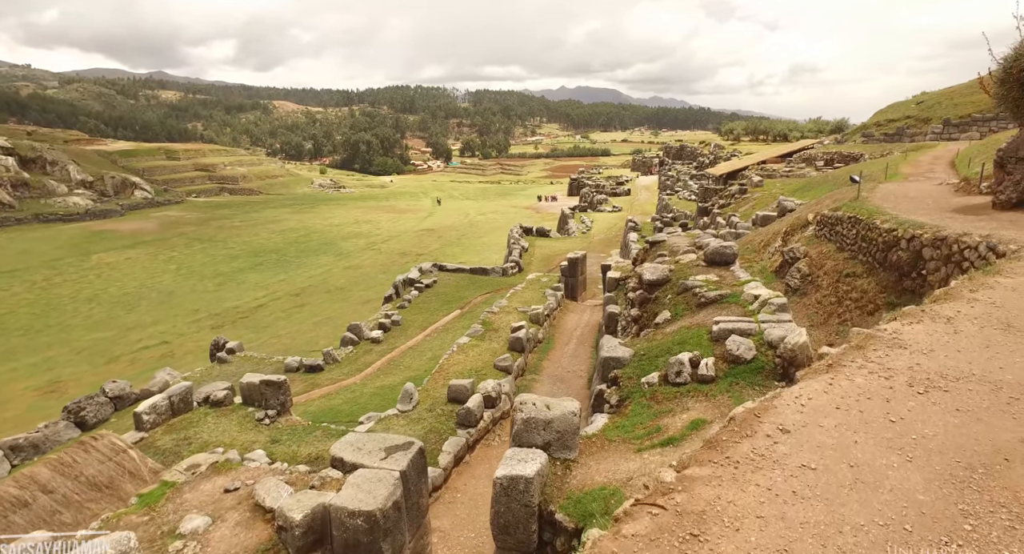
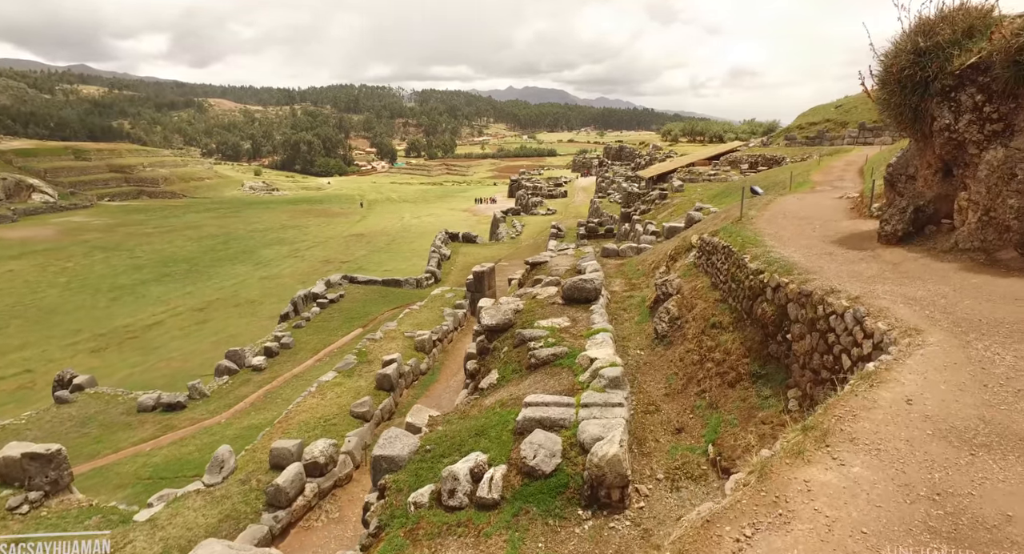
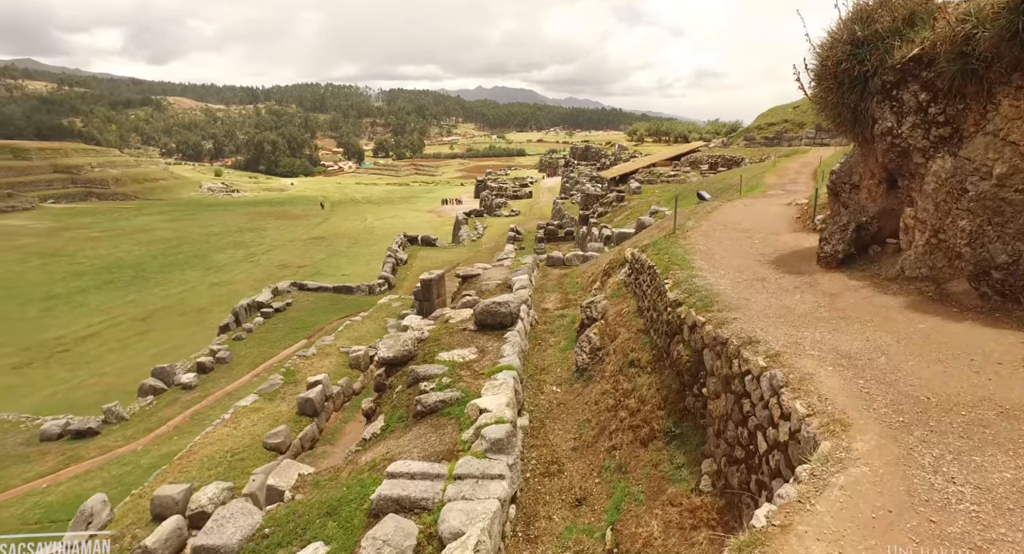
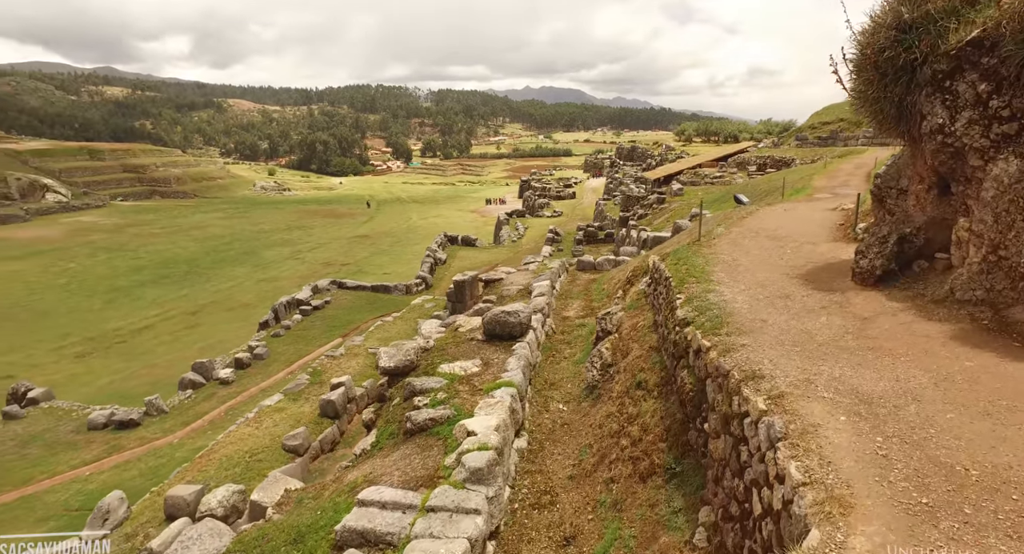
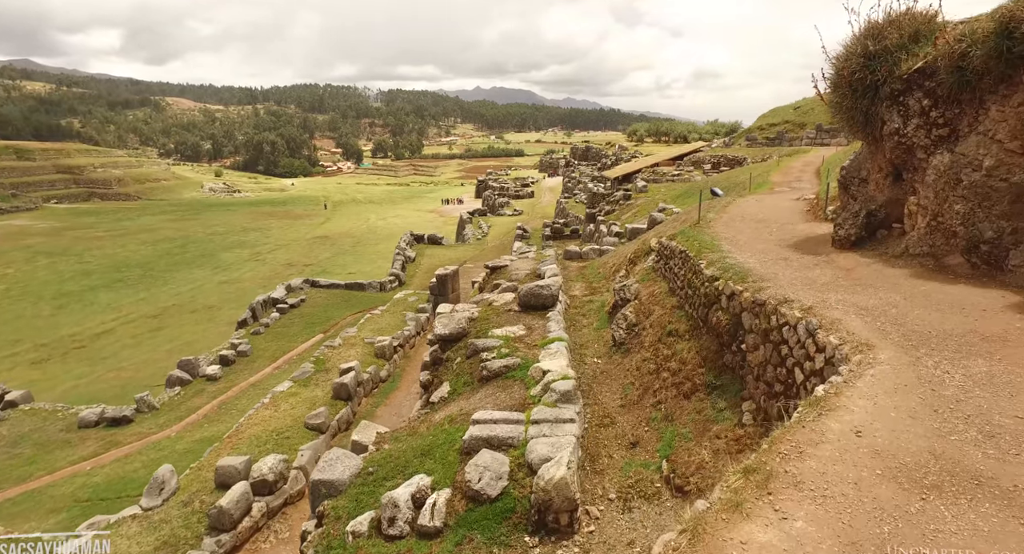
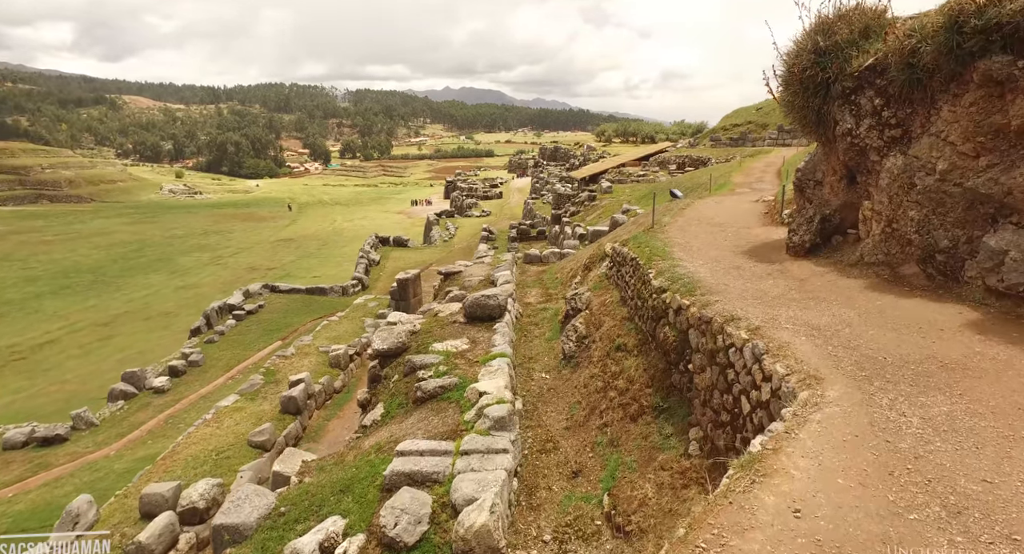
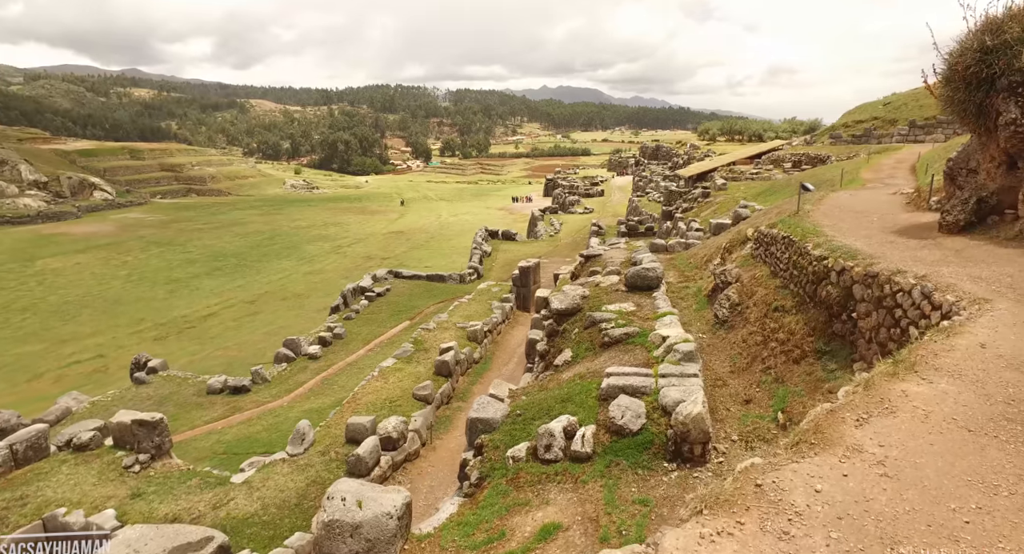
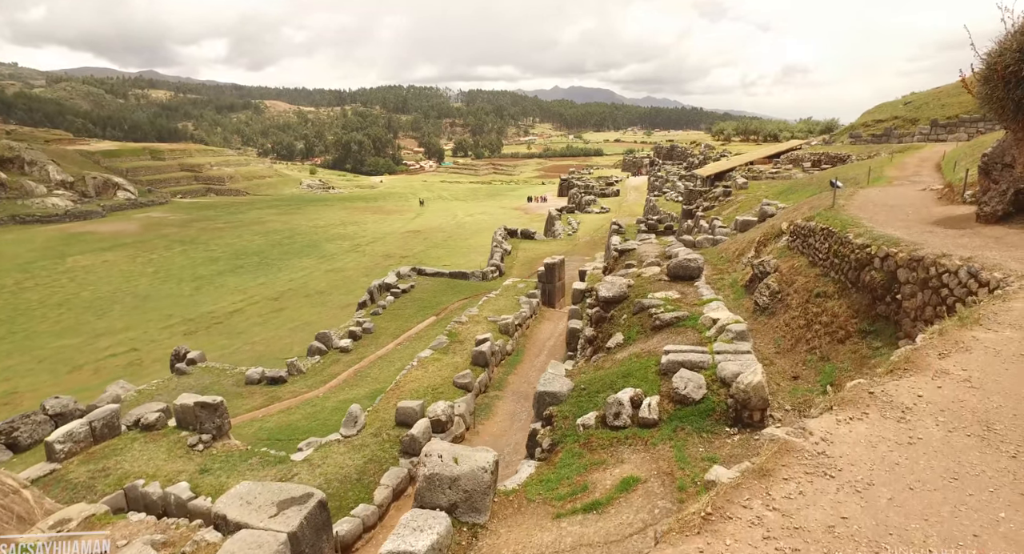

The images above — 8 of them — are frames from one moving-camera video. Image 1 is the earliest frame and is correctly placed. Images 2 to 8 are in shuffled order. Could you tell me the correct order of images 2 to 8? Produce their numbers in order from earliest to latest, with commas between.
8, 7, 2, 5, 6, 3, 4
